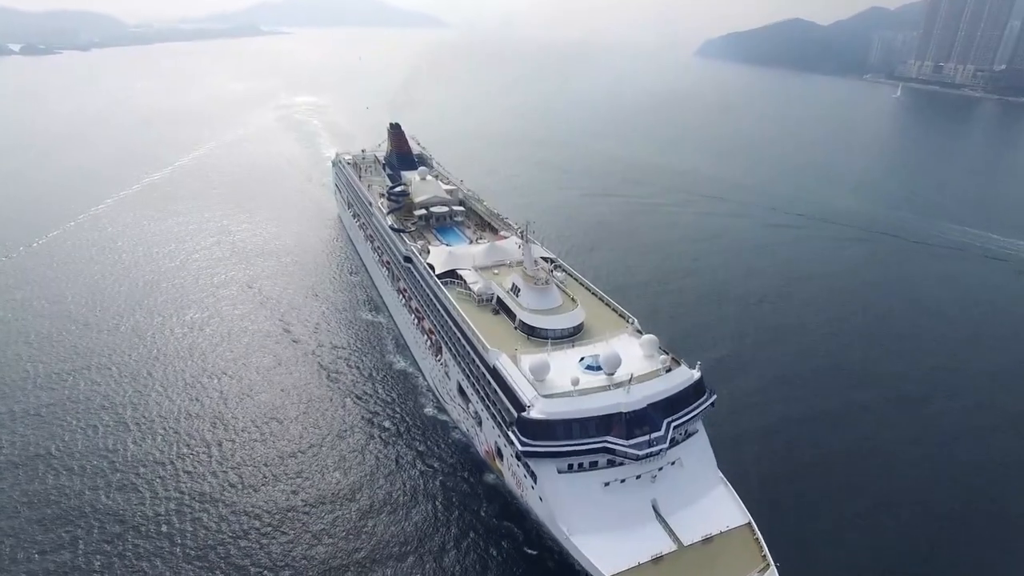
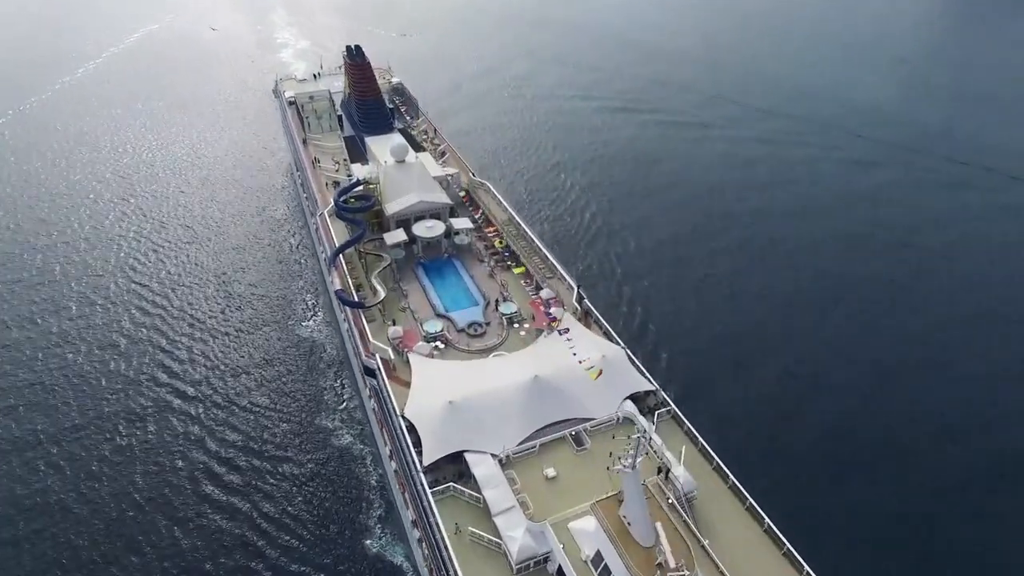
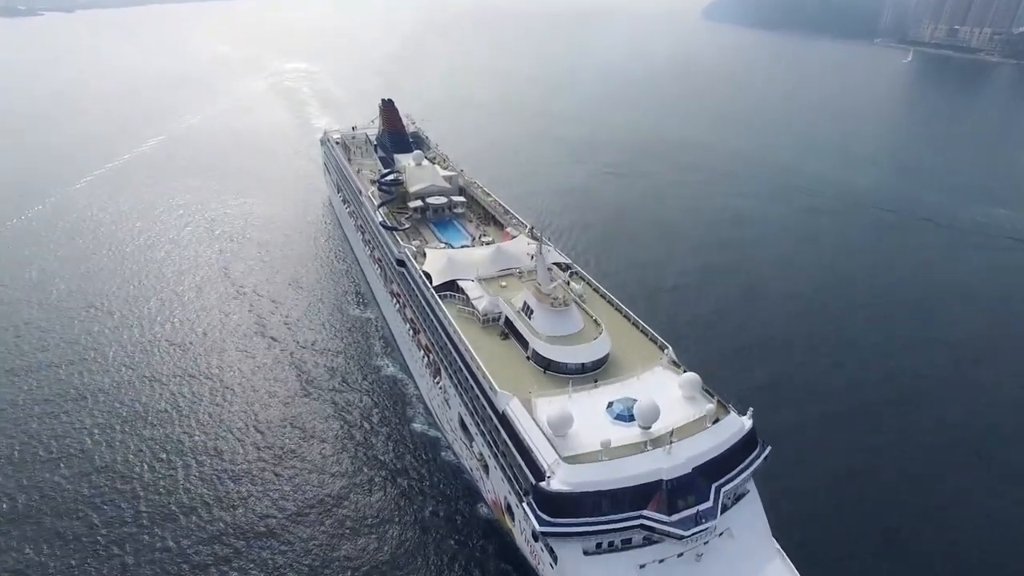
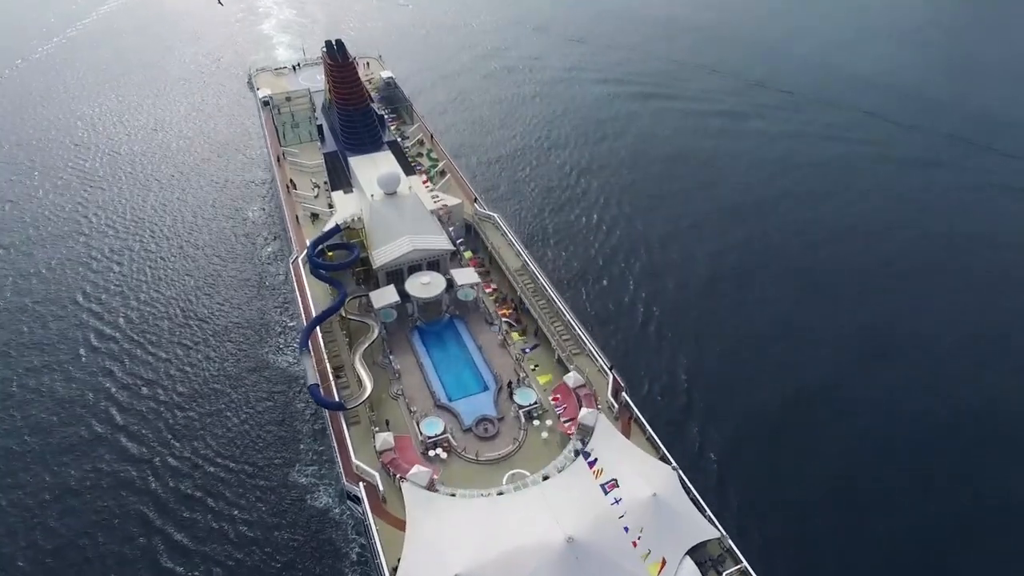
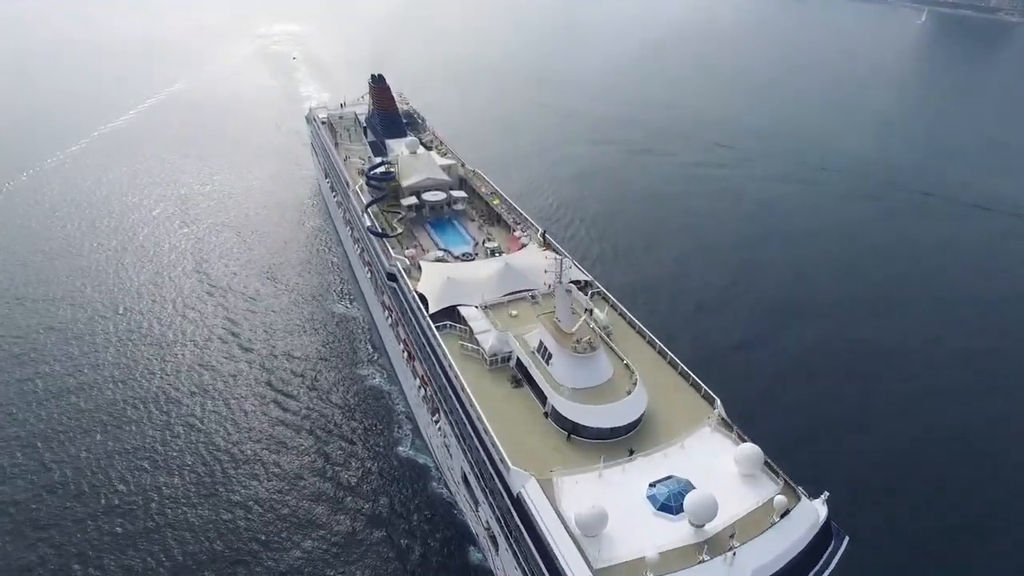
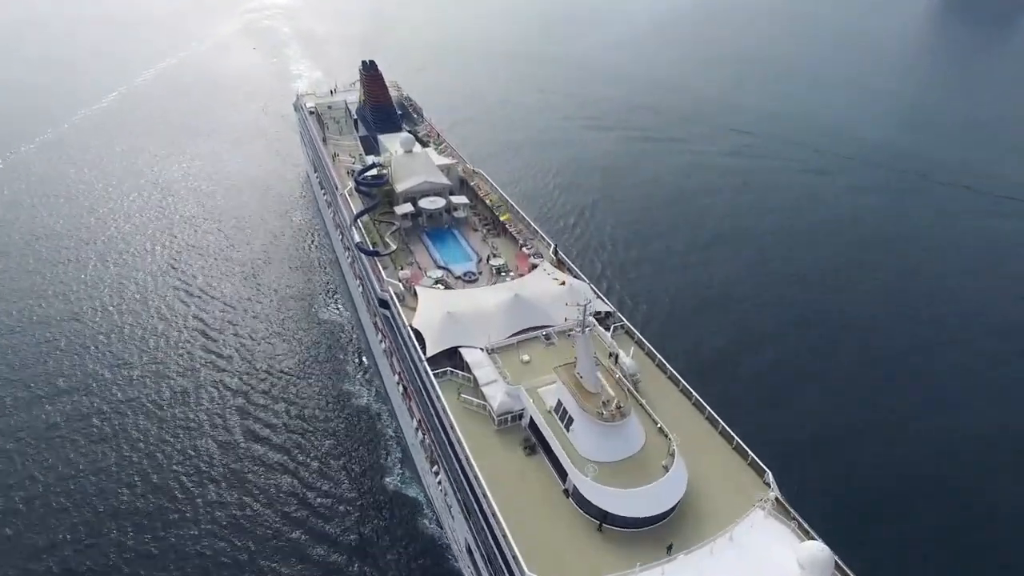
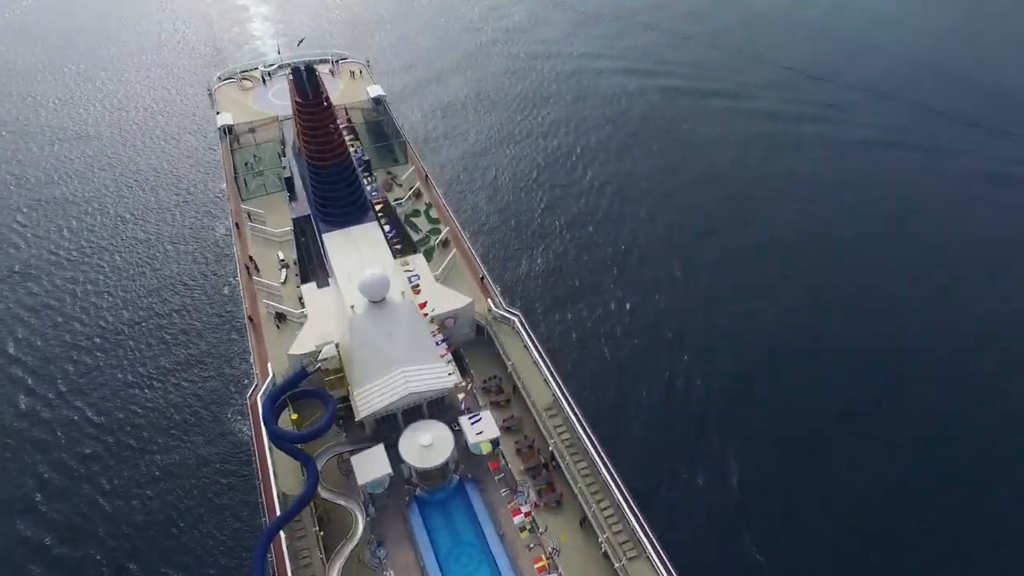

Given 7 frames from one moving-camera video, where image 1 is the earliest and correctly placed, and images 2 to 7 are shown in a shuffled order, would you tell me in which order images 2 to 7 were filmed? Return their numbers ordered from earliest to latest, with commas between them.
3, 5, 6, 2, 4, 7
